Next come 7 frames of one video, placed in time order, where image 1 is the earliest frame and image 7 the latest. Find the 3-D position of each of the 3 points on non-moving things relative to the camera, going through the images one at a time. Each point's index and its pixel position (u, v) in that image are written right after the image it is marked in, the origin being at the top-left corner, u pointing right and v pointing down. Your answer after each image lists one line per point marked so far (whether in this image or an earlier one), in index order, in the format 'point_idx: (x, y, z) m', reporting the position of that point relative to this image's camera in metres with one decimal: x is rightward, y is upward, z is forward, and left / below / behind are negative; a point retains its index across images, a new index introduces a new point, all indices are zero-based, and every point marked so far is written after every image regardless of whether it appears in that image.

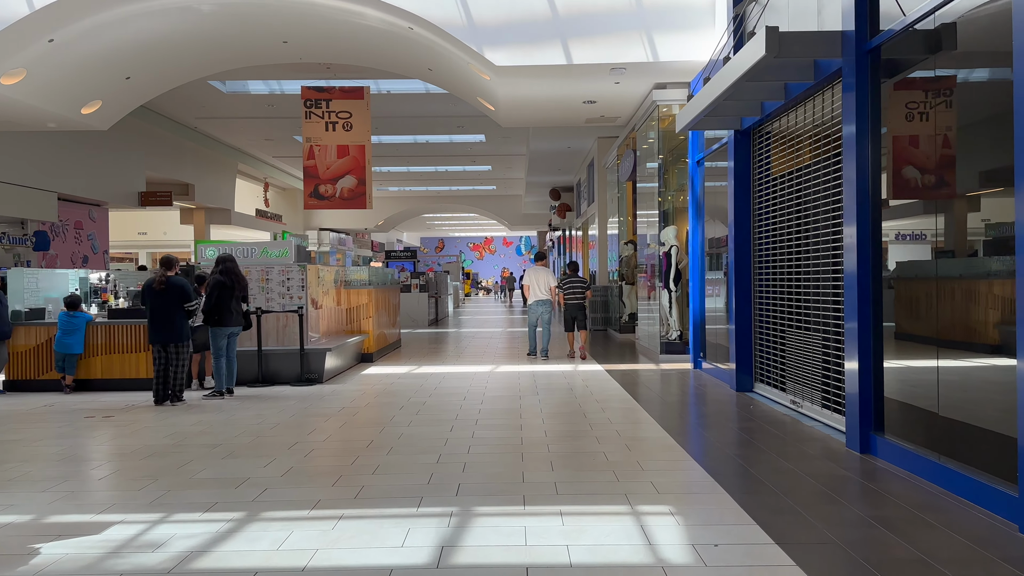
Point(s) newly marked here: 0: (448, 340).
0: (-1.0, -0.9, +13.6) m
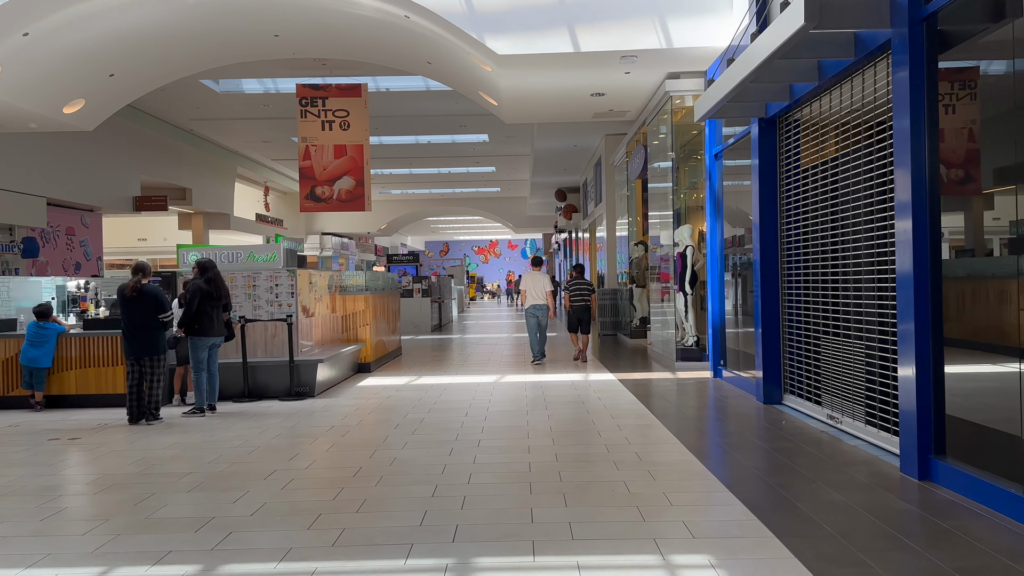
0: (-0.9, -1.0, +13.0) m
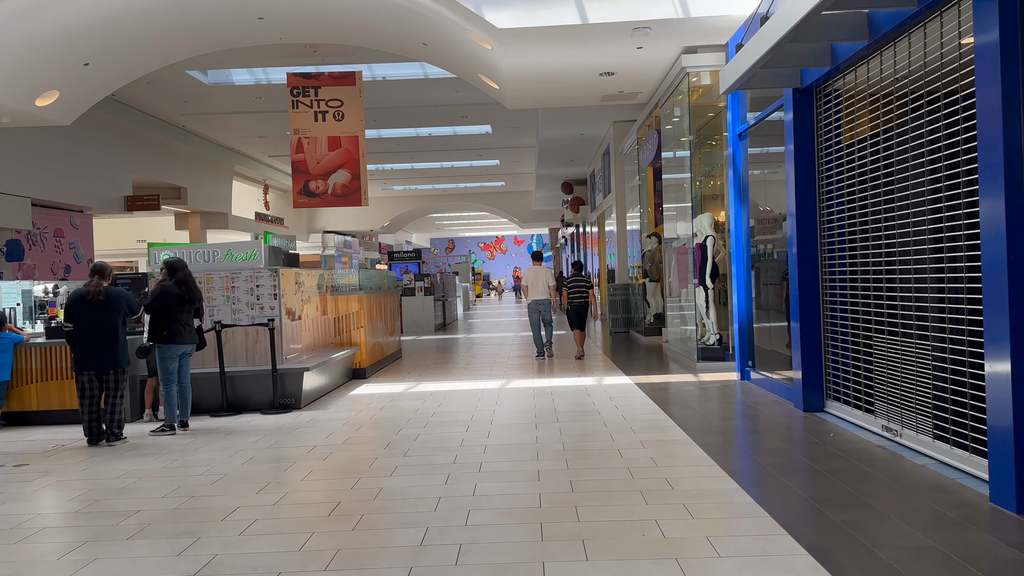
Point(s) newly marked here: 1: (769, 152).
0: (-0.8, -0.9, +12.4) m
1: (+2.0, +1.0, +6.3) m
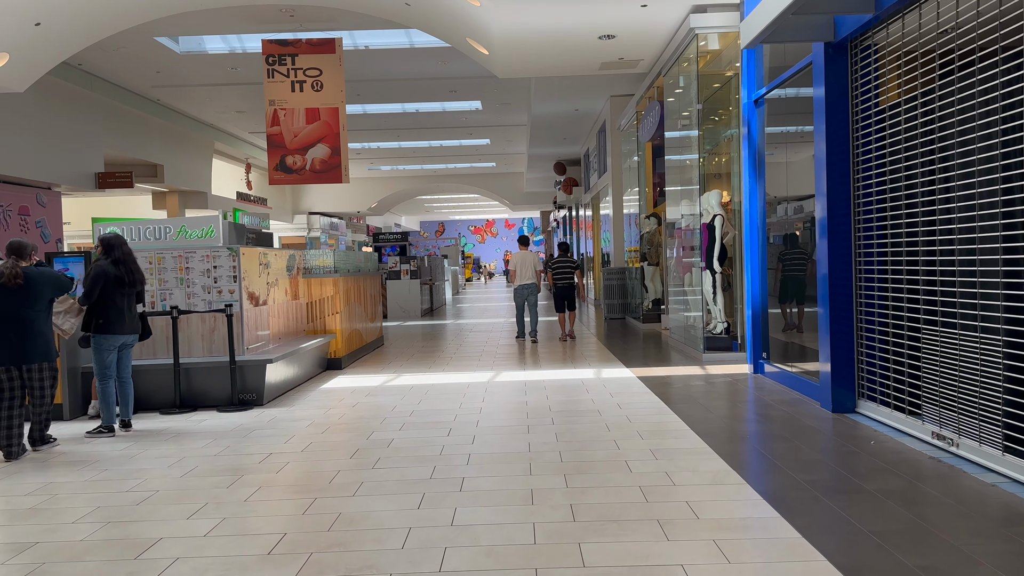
0: (-1.0, -0.7, +11.7) m
1: (+1.9, +1.1, +5.6) m
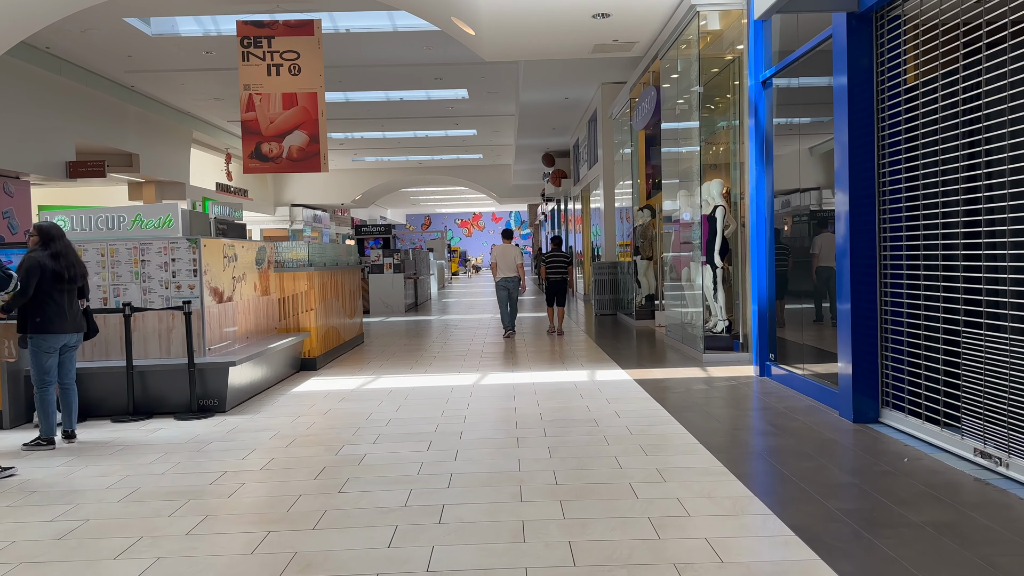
0: (-1.2, -0.6, +11.2) m
1: (+1.9, +1.1, +5.2) m
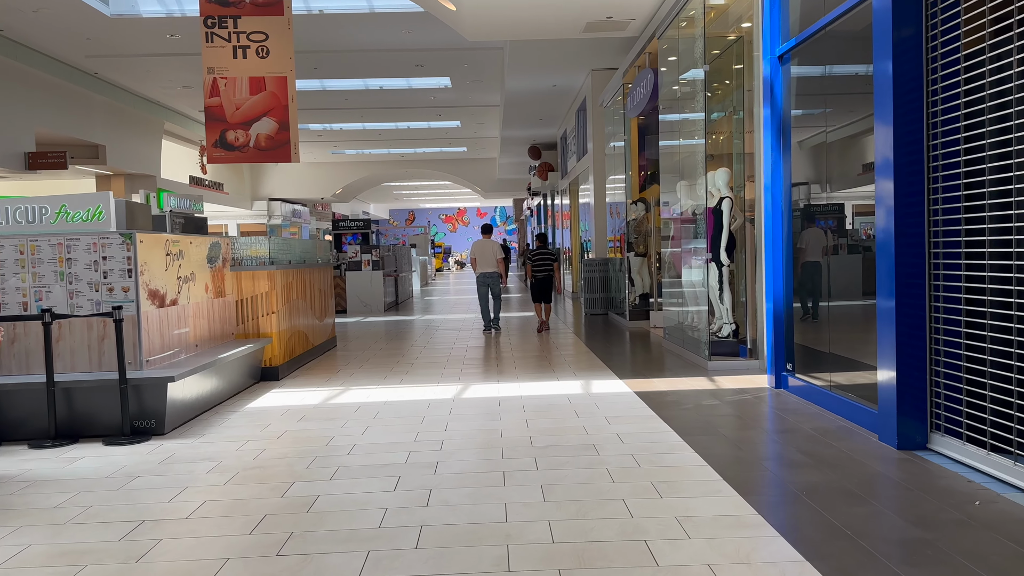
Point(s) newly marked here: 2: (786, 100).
0: (-1.4, -0.6, +10.5) m
1: (+1.8, +1.1, +4.5) m
2: (+1.8, +1.2, +5.2) m
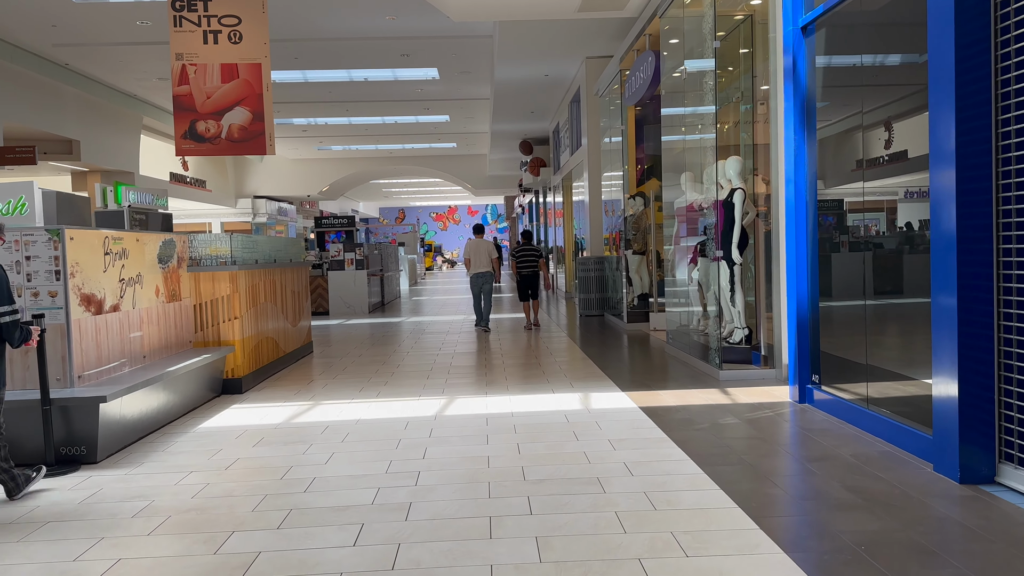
0: (-1.5, -0.6, +9.9) m
1: (+1.7, +1.1, +4.0) m
2: (+1.7, +1.2, +4.6) m
